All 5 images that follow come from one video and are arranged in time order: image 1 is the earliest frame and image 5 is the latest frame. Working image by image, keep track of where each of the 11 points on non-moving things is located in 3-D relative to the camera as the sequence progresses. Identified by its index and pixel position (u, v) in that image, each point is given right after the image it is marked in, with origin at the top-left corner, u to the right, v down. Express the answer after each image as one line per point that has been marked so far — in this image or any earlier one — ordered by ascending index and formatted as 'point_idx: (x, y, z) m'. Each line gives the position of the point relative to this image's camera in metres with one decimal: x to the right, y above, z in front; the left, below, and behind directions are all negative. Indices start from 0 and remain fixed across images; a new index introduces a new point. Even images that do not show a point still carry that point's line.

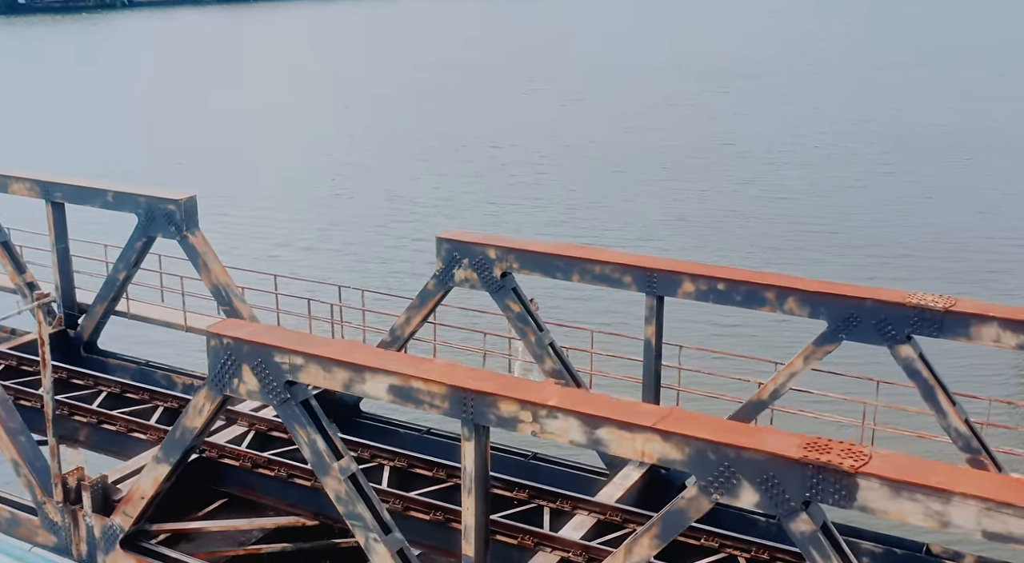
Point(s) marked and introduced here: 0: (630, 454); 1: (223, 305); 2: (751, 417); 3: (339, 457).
0: (+1.1, -1.5, +10.5) m
1: (-4.8, -0.4, +19.4) m
2: (+3.1, -1.7, +15.1) m
3: (-1.8, -1.9, +12.6) m
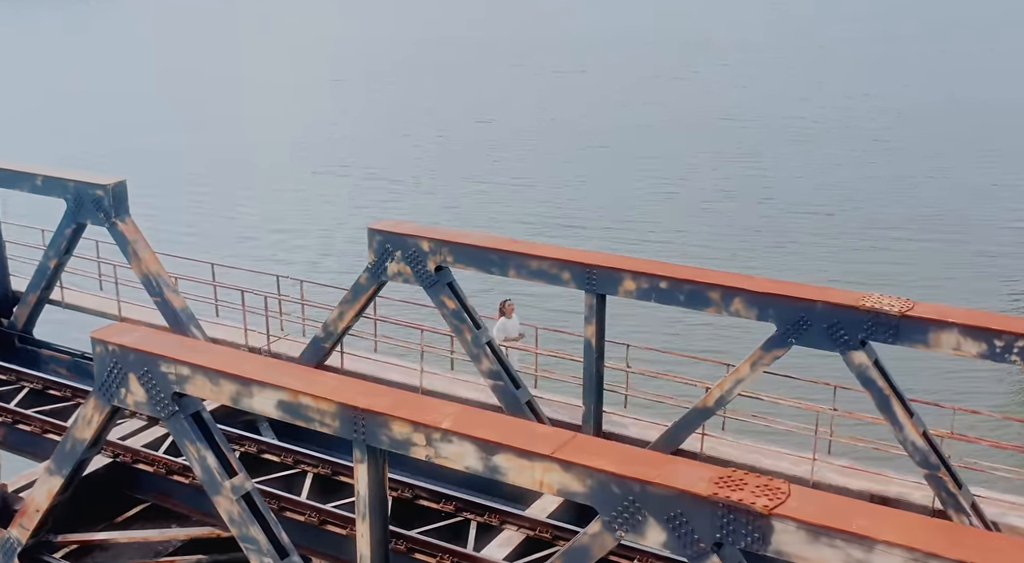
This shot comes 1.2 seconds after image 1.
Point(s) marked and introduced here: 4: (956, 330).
0: (+0.1, -1.6, +9.4) m
1: (-5.6, -0.2, +18.3) m
2: (+2.2, -1.7, +14.0) m
3: (-2.7, -1.9, +11.5) m
4: (+4.6, -0.5, +12.2) m
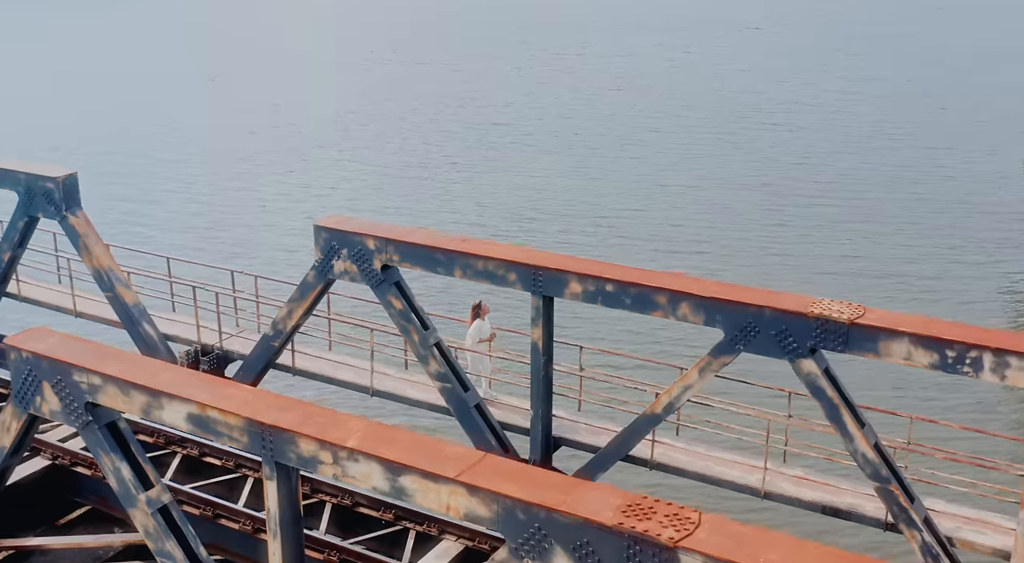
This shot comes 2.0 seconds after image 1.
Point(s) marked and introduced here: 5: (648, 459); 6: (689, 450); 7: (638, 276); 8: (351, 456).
0: (-0.6, -1.7, +9.0) m
1: (-6.2, -0.1, +17.9) m
2: (+1.5, -1.7, +13.5) m
3: (-3.4, -1.9, +11.1) m
4: (+3.9, -0.6, +11.7) m
5: (+1.7, -2.2, +14.2) m
6: (+2.2, -2.1, +14.4) m
7: (+1.4, +0.1, +13.2) m
8: (-1.3, -1.4, +9.3) m
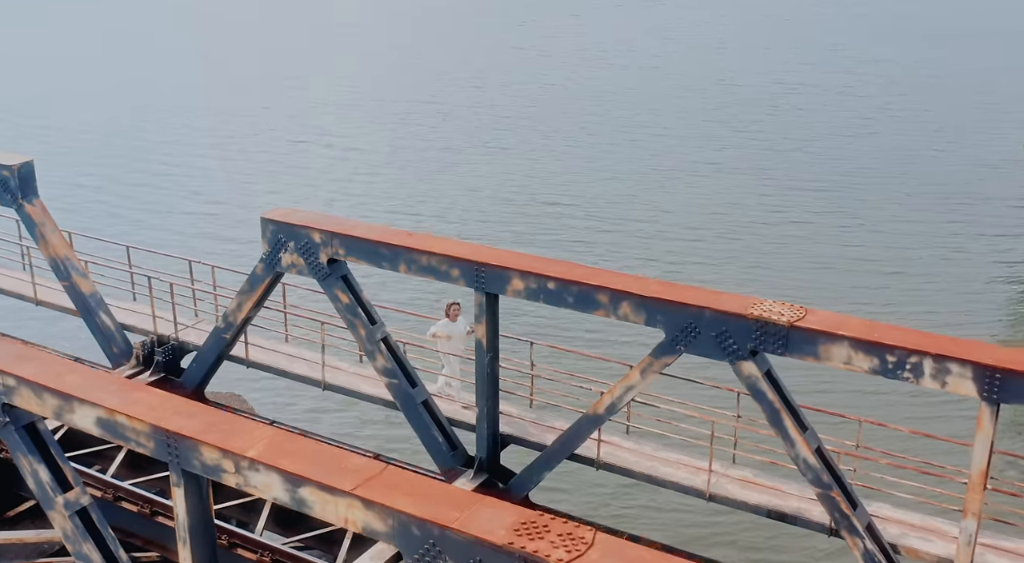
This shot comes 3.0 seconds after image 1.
0: (-1.3, -1.8, +8.7) m
1: (-6.8, 0.0, +17.7) m
2: (+0.9, -1.7, +13.3) m
3: (-4.2, -1.9, +11.0) m
4: (+3.2, -0.6, +11.4) m
5: (+1.0, -2.1, +14.0) m
6: (+1.5, -2.0, +14.1) m
7: (+0.8, +0.1, +12.9) m
8: (-2.0, -1.4, +9.1) m
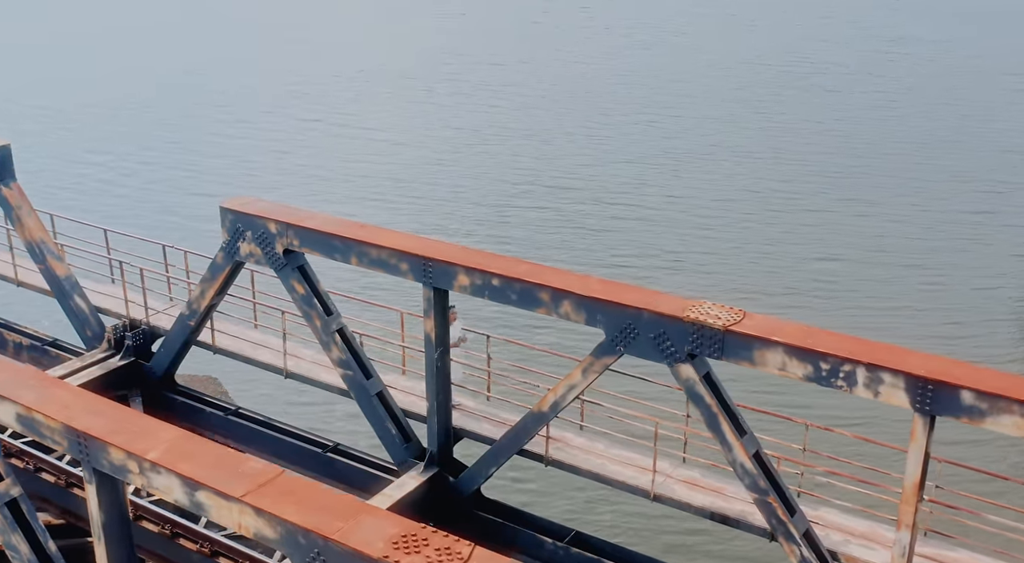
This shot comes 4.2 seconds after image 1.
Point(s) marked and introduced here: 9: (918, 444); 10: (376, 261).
0: (-2.1, -1.8, +8.8) m
1: (-7.2, +0.3, +17.9) m
2: (+0.2, -1.7, +13.2) m
3: (-4.9, -1.9, +11.1) m
4: (+2.6, -0.6, +11.2) m
5: (+0.4, -2.1, +13.9) m
6: (+0.9, -2.0, +14.0) m
7: (+0.1, +0.1, +12.8) m
8: (-2.8, -1.4, +9.1) m
9: (+3.7, -1.5, +10.8) m
10: (-1.6, +0.2, +13.8) m
